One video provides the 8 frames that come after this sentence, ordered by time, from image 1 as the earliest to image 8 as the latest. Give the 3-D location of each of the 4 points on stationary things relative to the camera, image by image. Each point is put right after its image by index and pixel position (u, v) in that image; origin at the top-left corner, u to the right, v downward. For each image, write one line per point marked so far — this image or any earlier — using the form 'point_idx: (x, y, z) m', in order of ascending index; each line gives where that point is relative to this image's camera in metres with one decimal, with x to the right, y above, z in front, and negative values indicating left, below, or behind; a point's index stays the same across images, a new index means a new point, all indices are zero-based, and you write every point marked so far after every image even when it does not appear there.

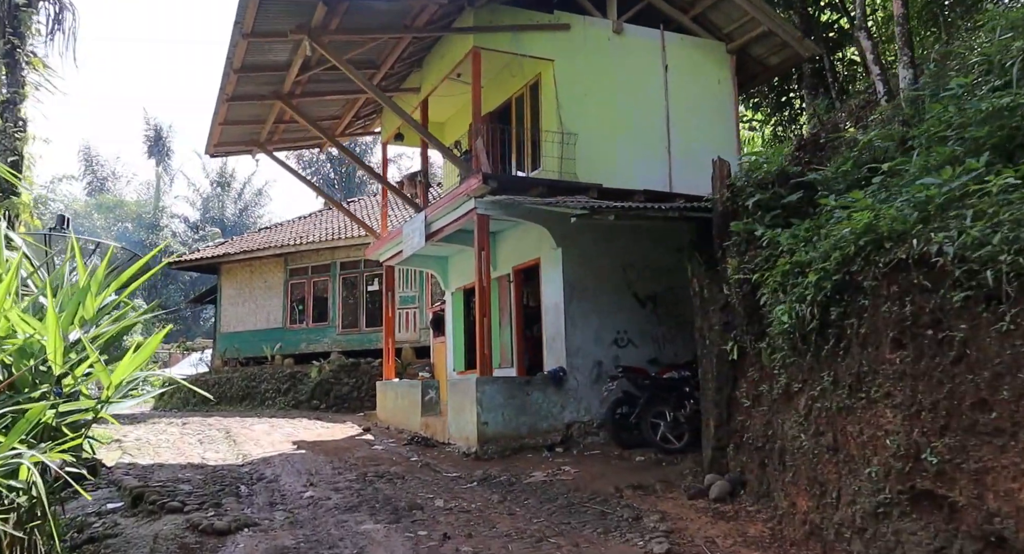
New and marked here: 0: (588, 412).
0: (+1.0, -1.8, +10.7) m
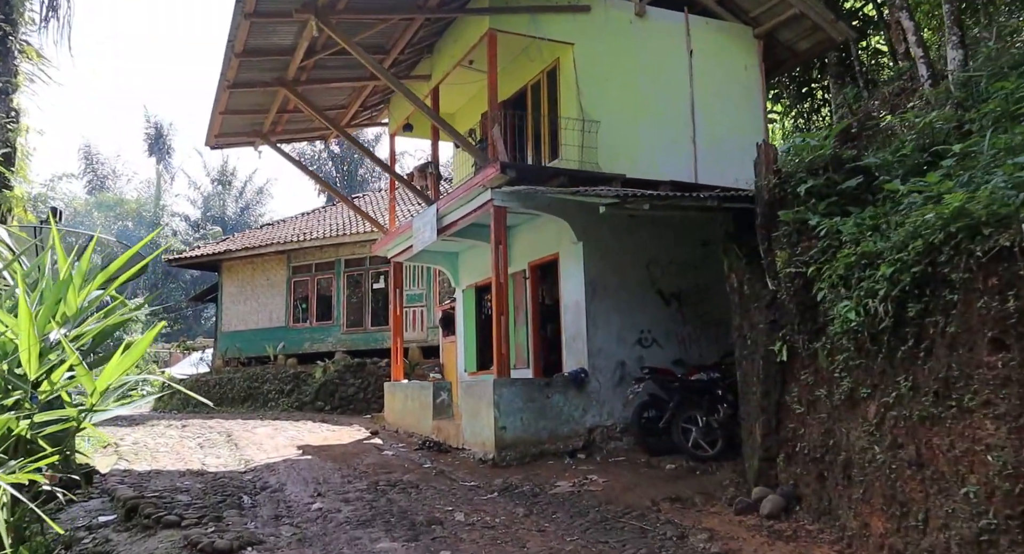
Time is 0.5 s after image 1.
0: (+1.3, -1.7, +10.1) m
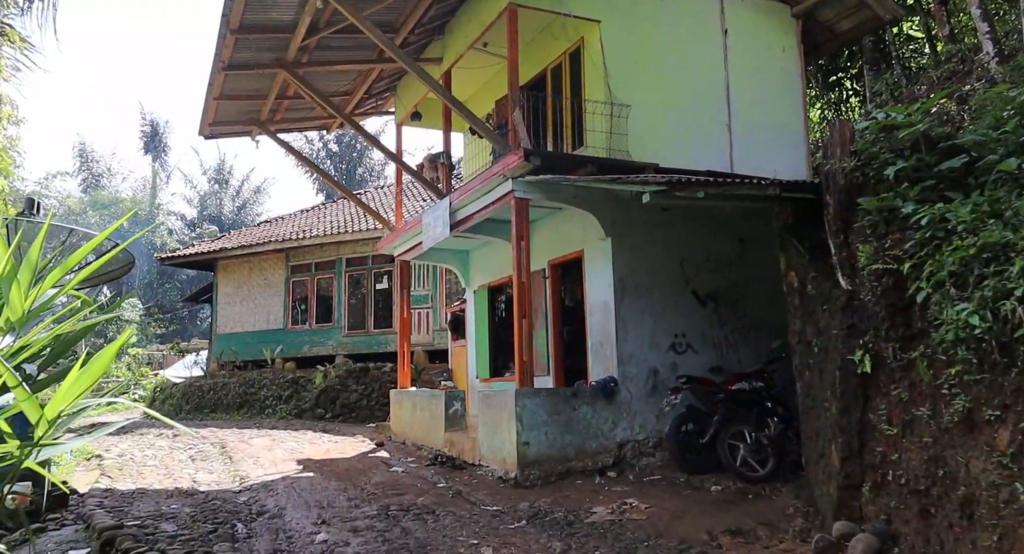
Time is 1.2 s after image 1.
0: (+1.5, -1.7, +9.1) m
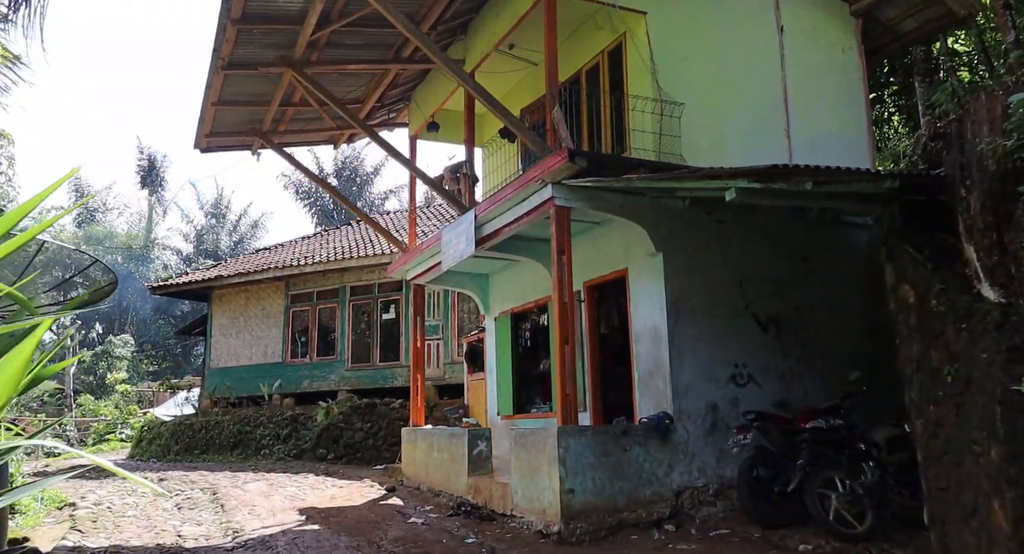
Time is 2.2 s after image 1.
0: (+1.9, -1.9, +7.9) m
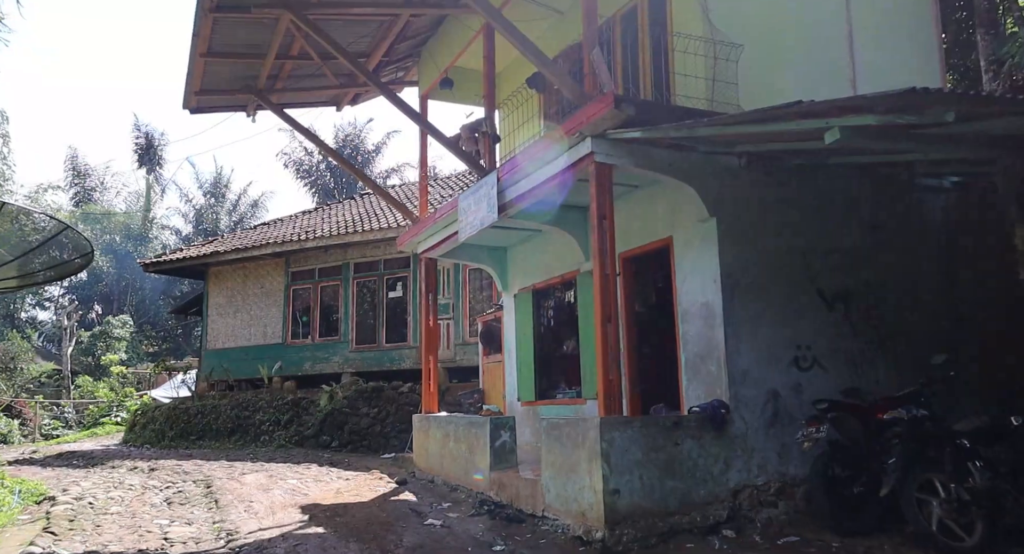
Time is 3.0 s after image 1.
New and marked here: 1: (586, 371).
0: (+2.2, -1.7, +6.9) m
1: (+0.8, -1.1, +9.2) m
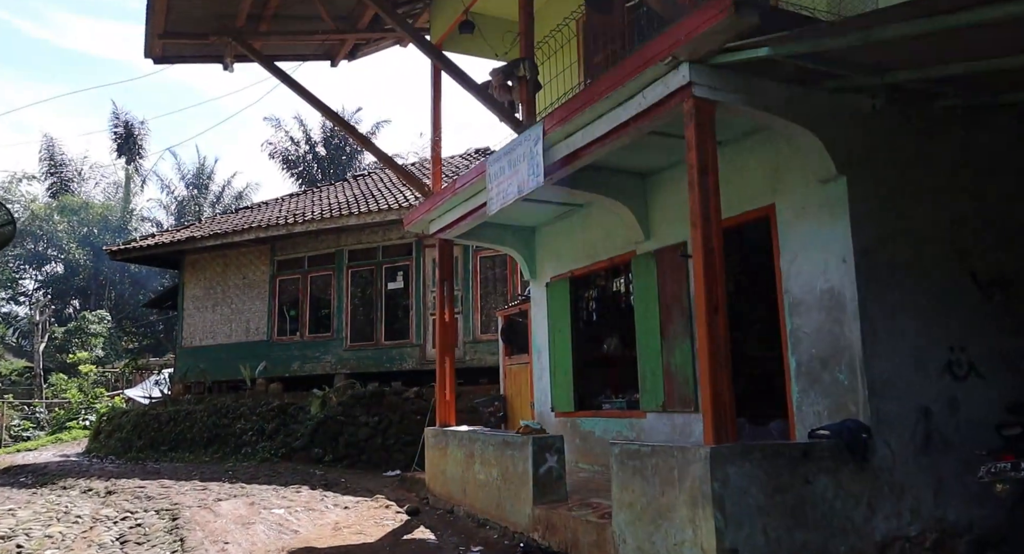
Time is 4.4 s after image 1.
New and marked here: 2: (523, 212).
0: (+2.6, -1.5, +5.1) m
1: (+1.2, -0.9, +7.4) m
2: (+0.1, +0.7, +8.6) m
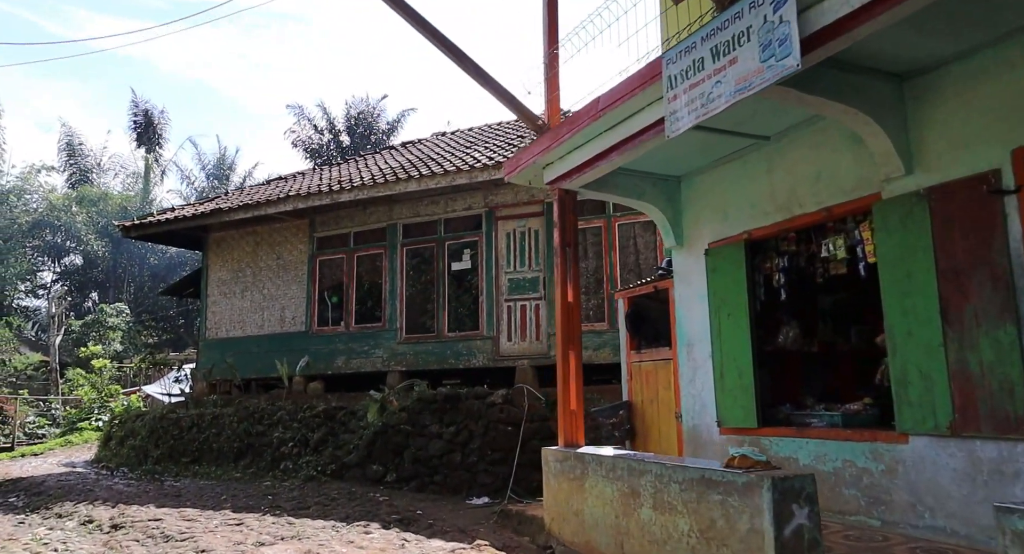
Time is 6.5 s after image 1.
0: (+3.7, -1.2, +2.6) m
1: (+2.4, -0.6, +4.9) m
2: (+1.3, +1.0, +6.1) m
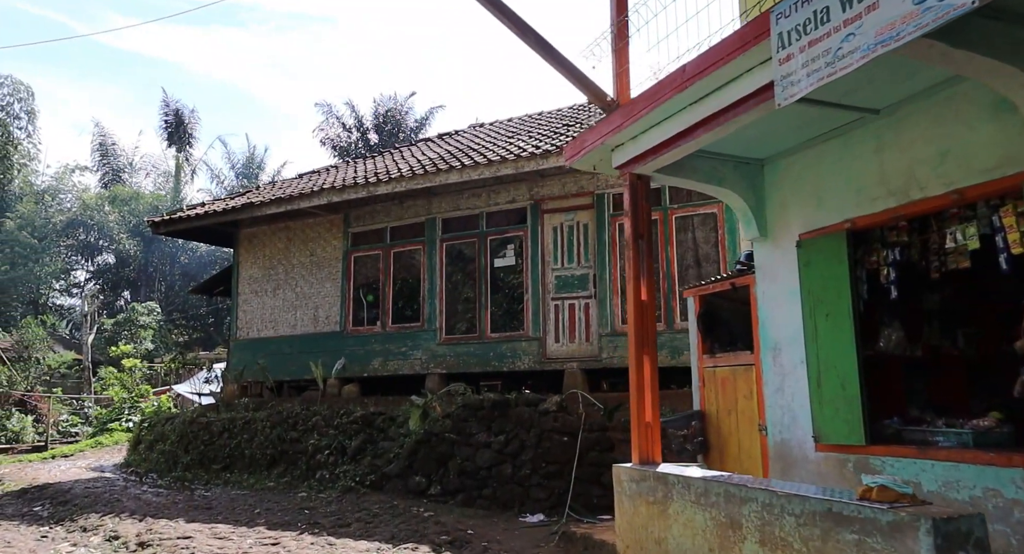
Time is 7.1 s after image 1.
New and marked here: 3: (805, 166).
0: (+4.1, -1.2, +1.7) m
1: (+2.9, -0.6, +4.1) m
2: (+1.8, +1.0, +5.3) m
3: (+2.2, +0.8, +5.8) m
